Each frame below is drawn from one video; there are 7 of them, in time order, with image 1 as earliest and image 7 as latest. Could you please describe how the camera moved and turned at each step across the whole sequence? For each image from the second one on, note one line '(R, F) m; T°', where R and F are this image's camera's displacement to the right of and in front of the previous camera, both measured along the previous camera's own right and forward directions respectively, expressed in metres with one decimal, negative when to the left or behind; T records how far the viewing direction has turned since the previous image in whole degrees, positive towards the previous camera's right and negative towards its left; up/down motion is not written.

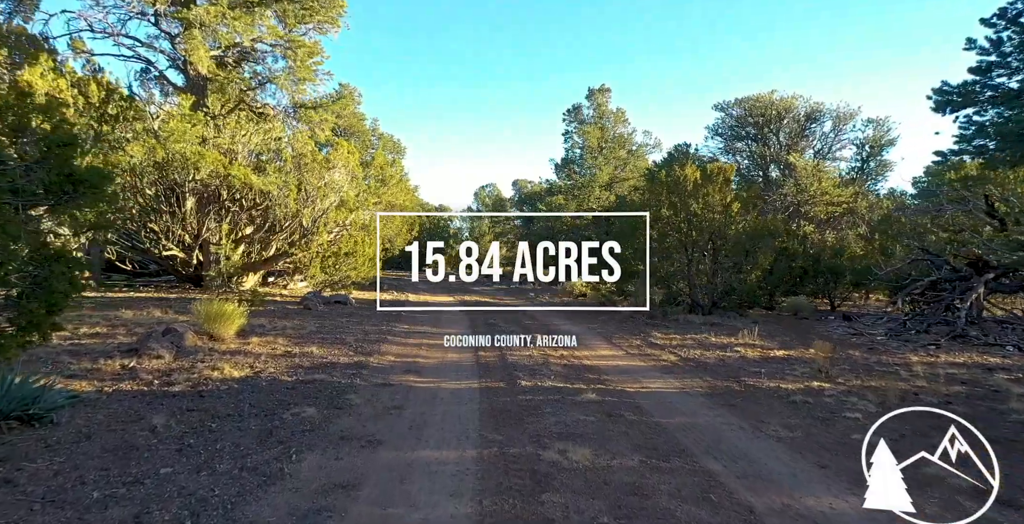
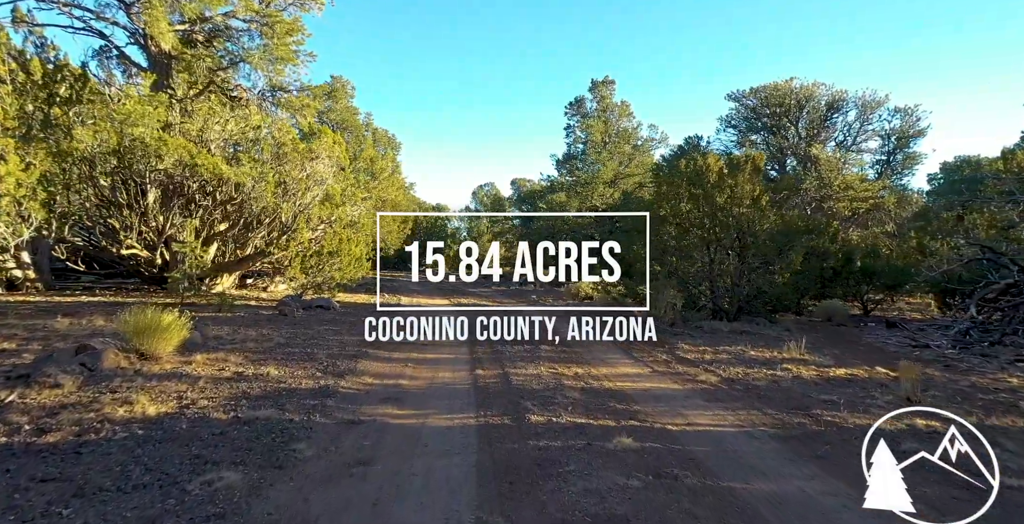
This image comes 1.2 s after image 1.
(-0.1, +1.9) m; 0°
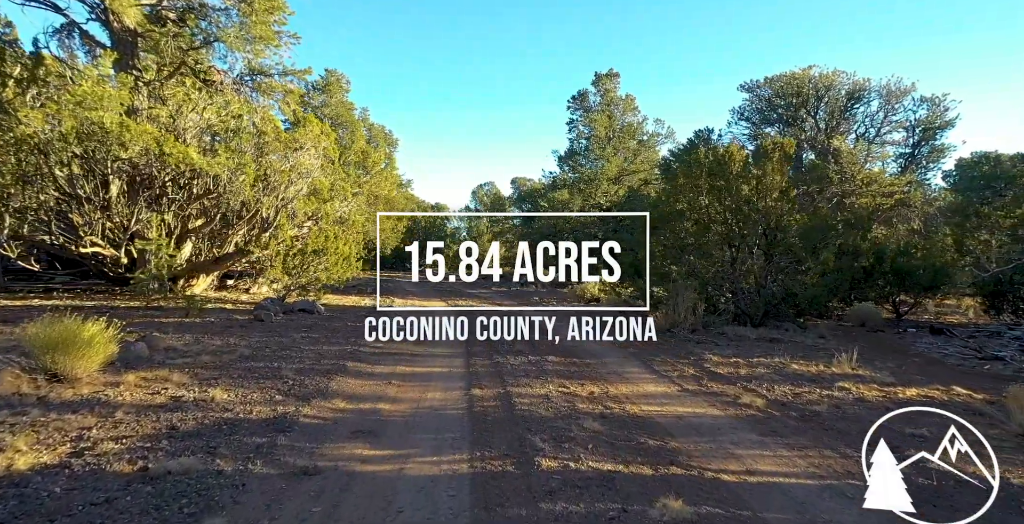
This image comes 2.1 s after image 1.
(0.0, +1.5) m; 0°
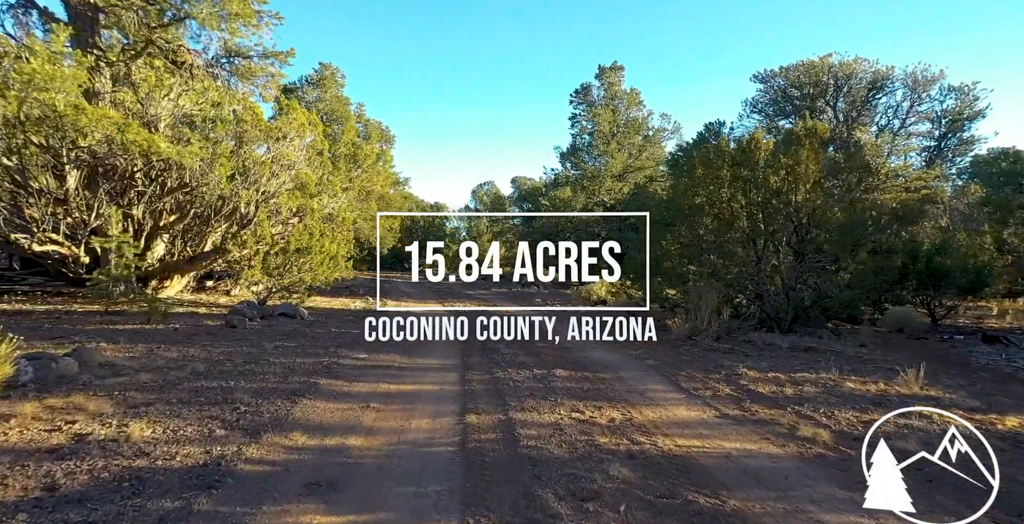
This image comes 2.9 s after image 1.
(0.0, +1.4) m; 0°
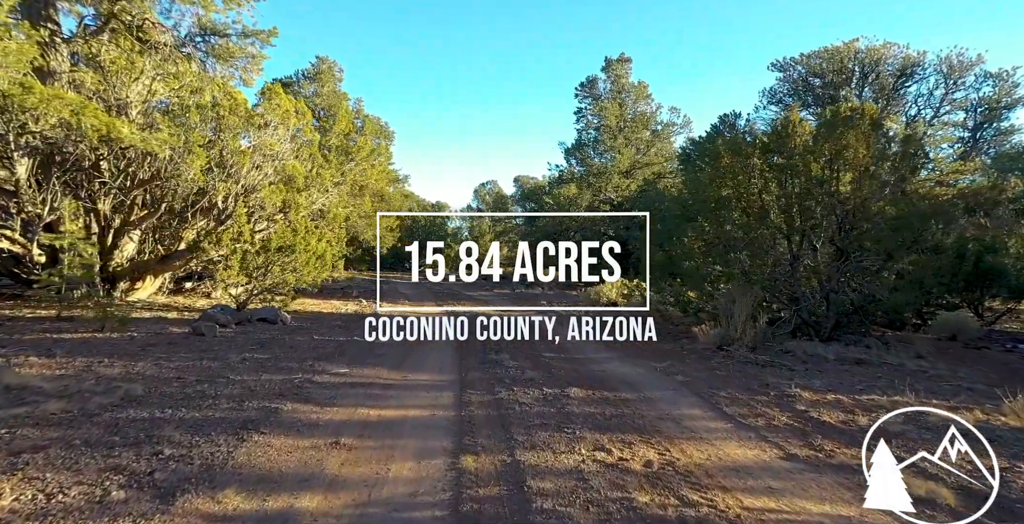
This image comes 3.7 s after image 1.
(0.0, +1.4) m; 0°
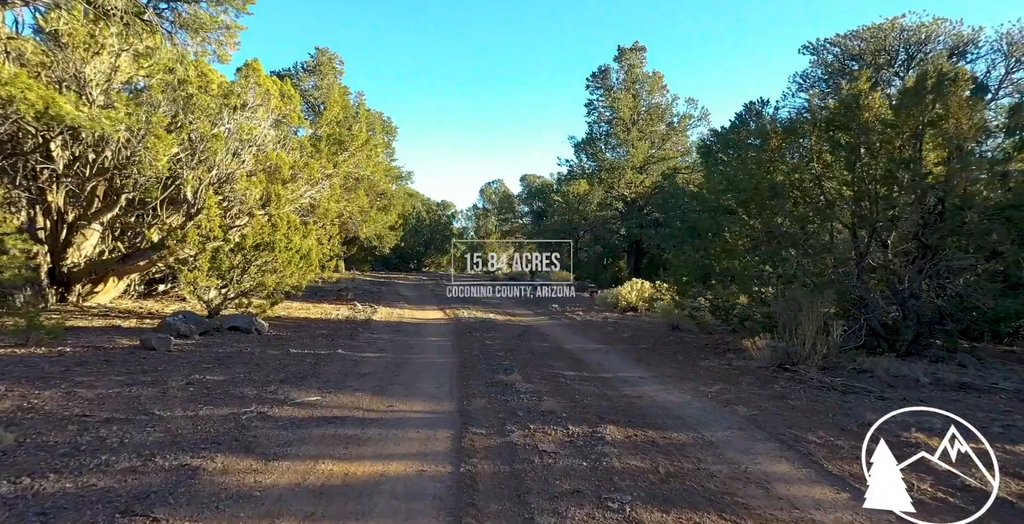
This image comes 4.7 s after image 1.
(-0.1, +1.9) m; -1°
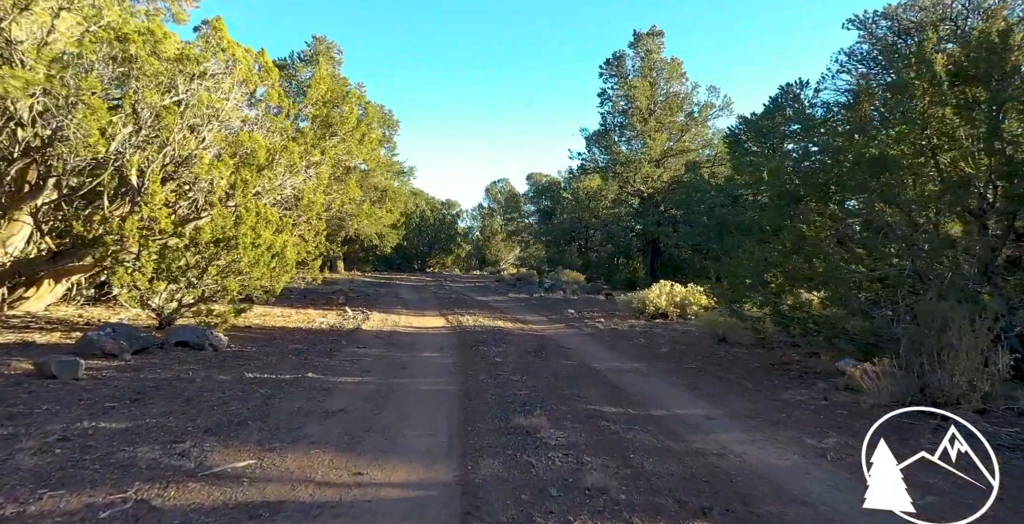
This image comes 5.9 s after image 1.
(-0.2, +2.3) m; 0°
